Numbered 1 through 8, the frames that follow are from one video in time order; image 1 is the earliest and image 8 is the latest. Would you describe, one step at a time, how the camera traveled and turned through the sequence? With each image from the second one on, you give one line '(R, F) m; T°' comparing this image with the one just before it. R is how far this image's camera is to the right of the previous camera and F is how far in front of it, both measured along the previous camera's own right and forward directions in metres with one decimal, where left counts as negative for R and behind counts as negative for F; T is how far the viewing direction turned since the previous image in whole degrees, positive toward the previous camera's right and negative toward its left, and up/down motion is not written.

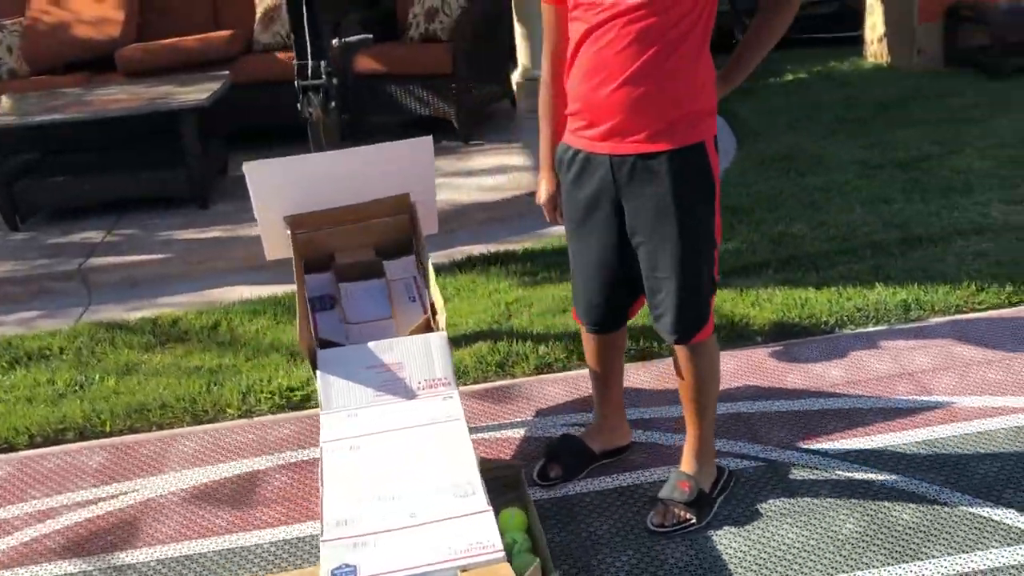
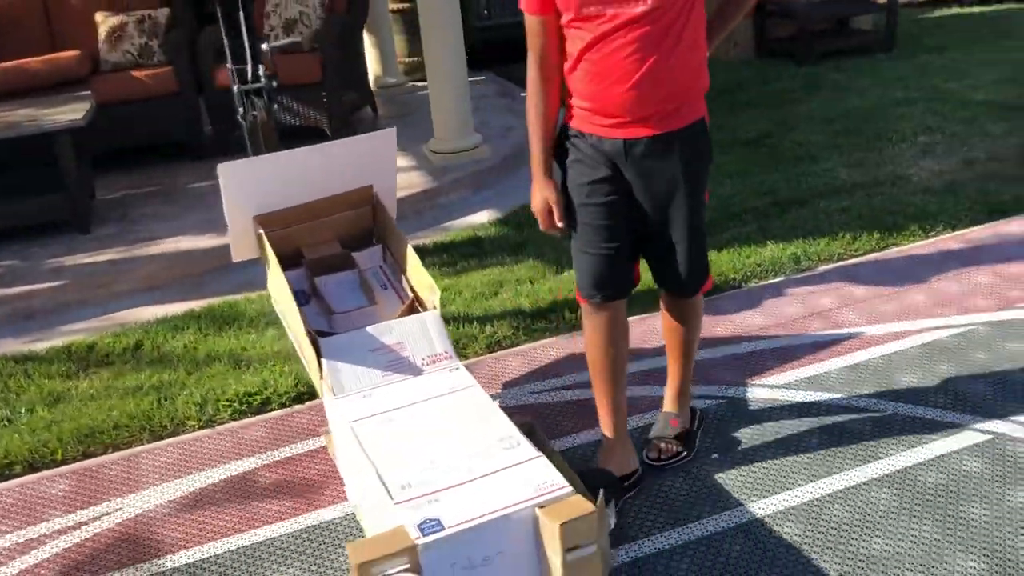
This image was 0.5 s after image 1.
(-0.6, -0.1) m; +12°
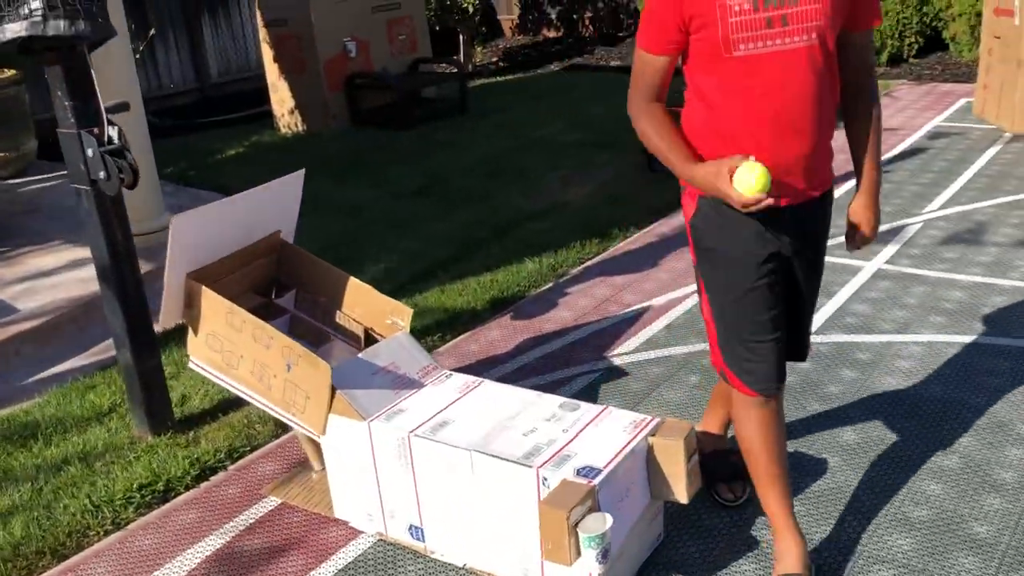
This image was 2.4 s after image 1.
(-1.6, +0.1) m; +32°
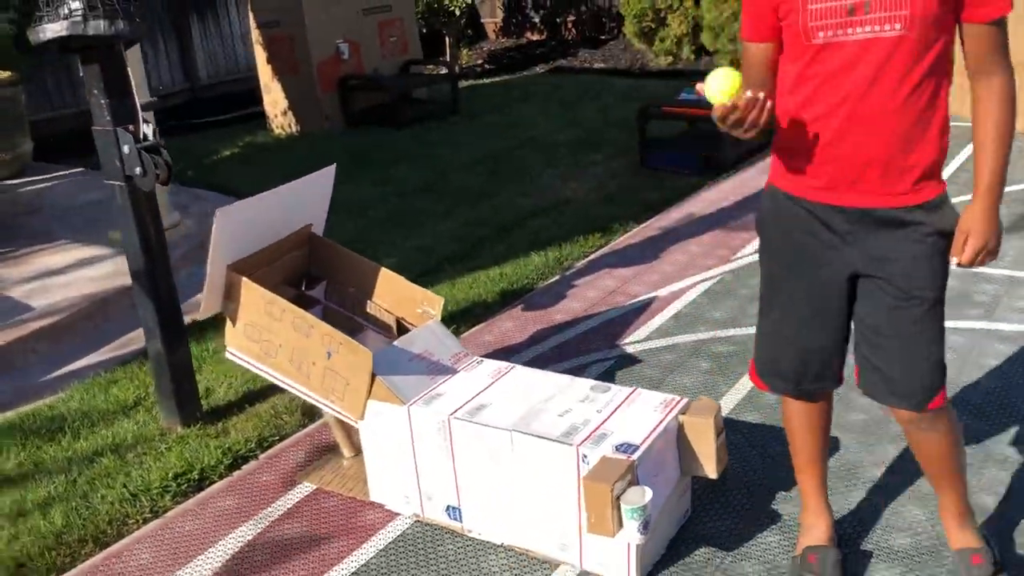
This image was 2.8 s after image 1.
(-0.2, -0.1) m; +2°
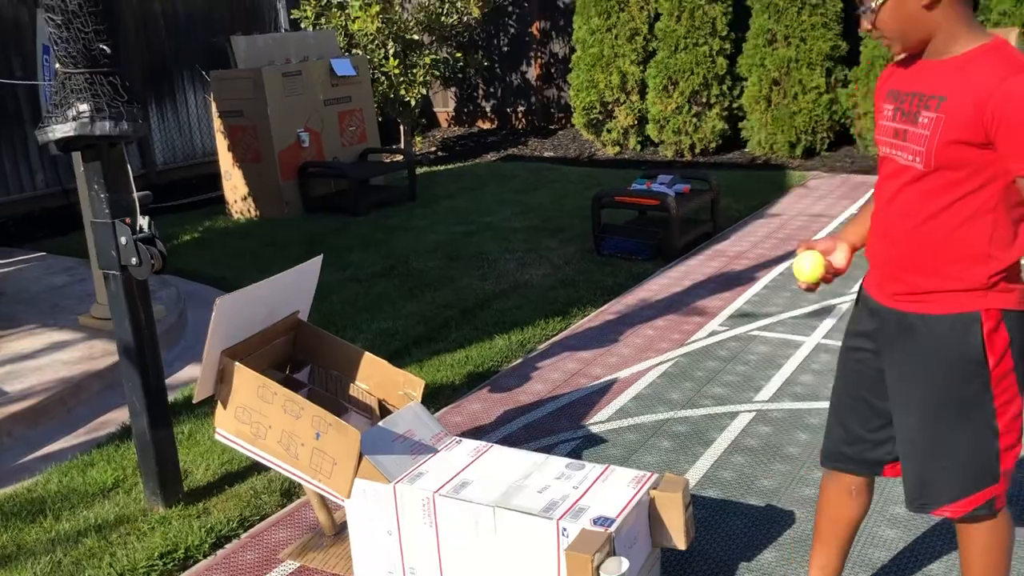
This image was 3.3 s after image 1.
(-0.1, -0.2) m; +3°
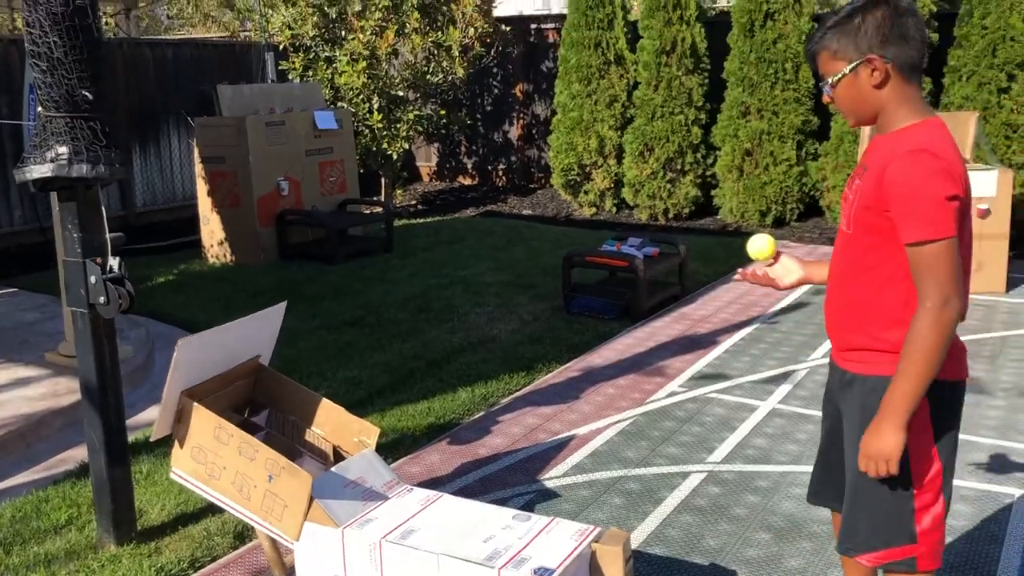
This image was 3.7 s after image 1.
(+0.1, -0.1) m; +1°
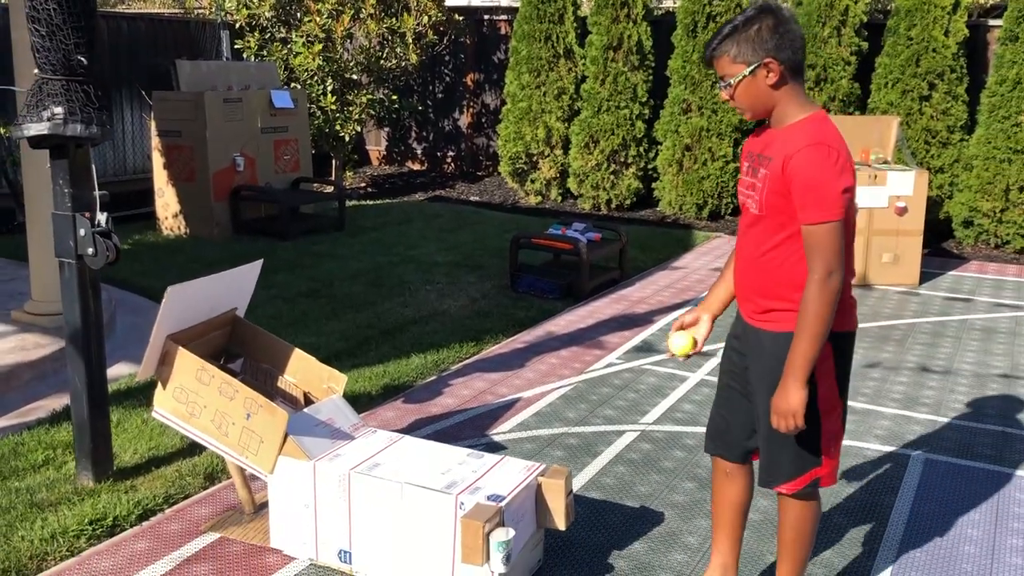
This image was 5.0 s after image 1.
(-0.1, -0.4) m; +4°
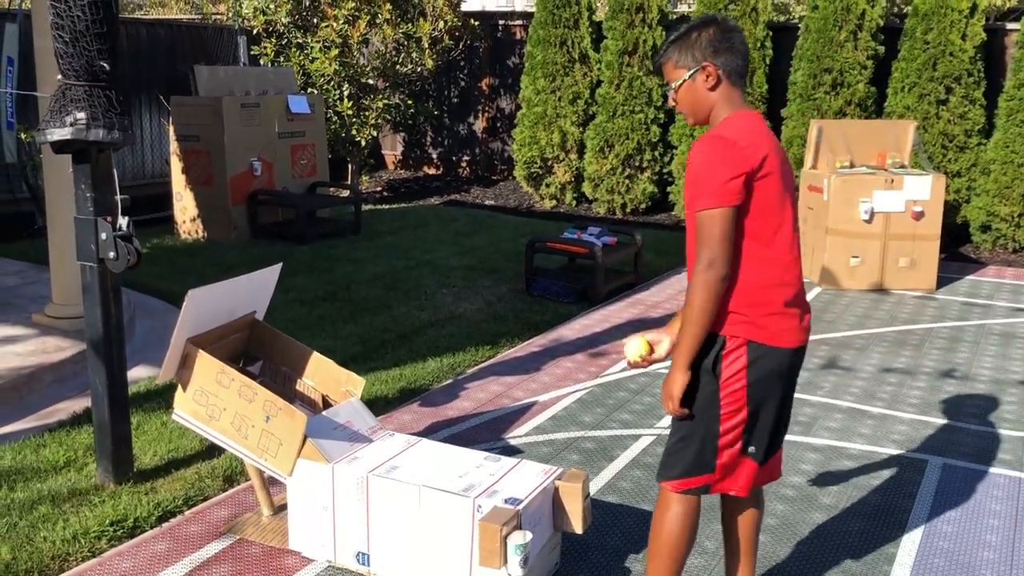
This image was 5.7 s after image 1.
(0.0, 0.0) m; -1°
